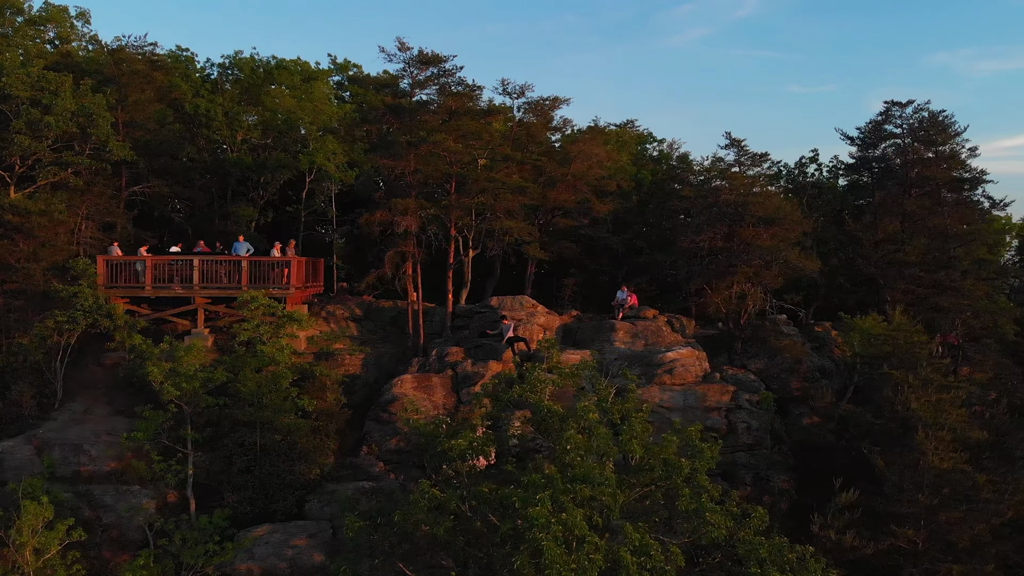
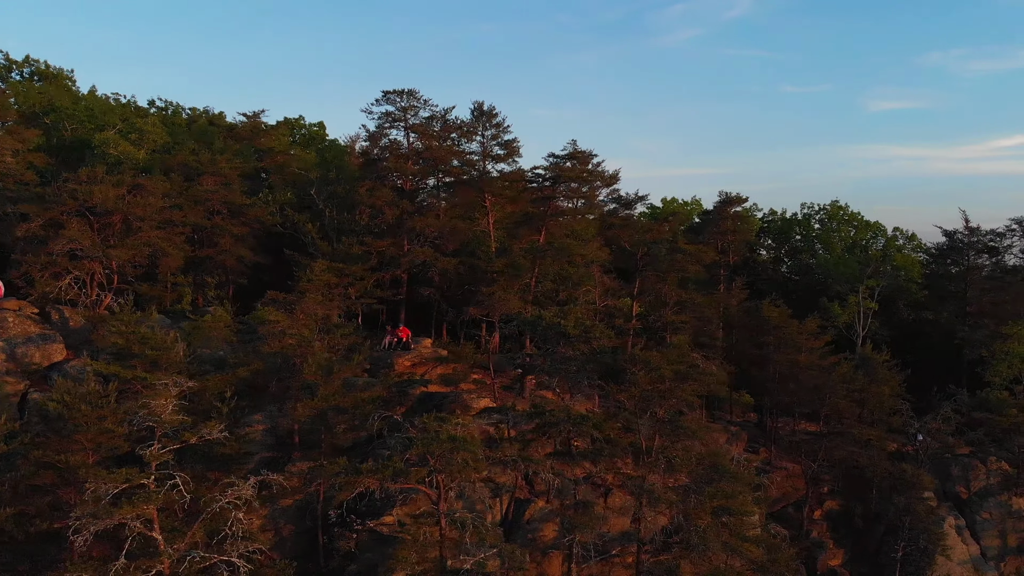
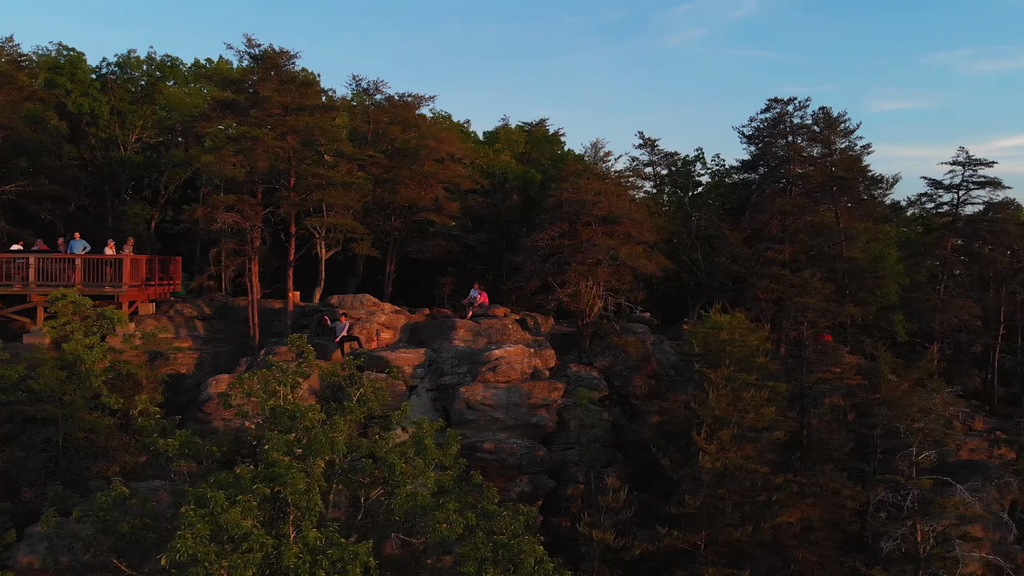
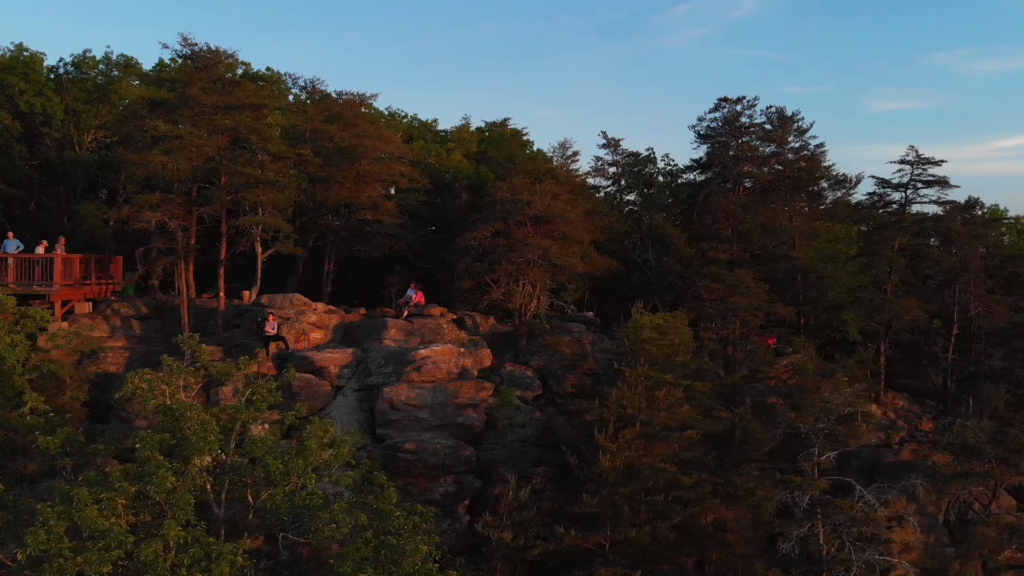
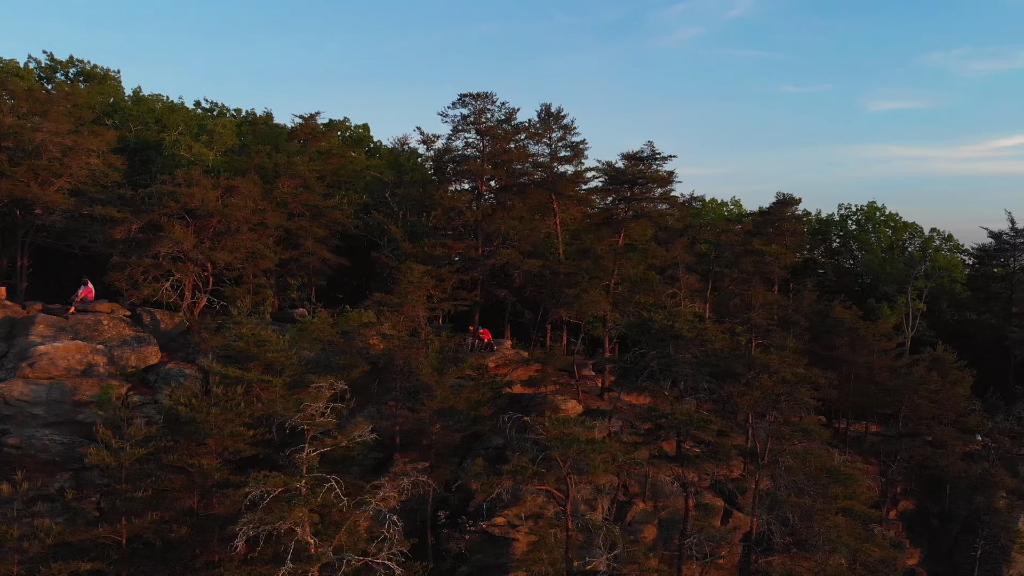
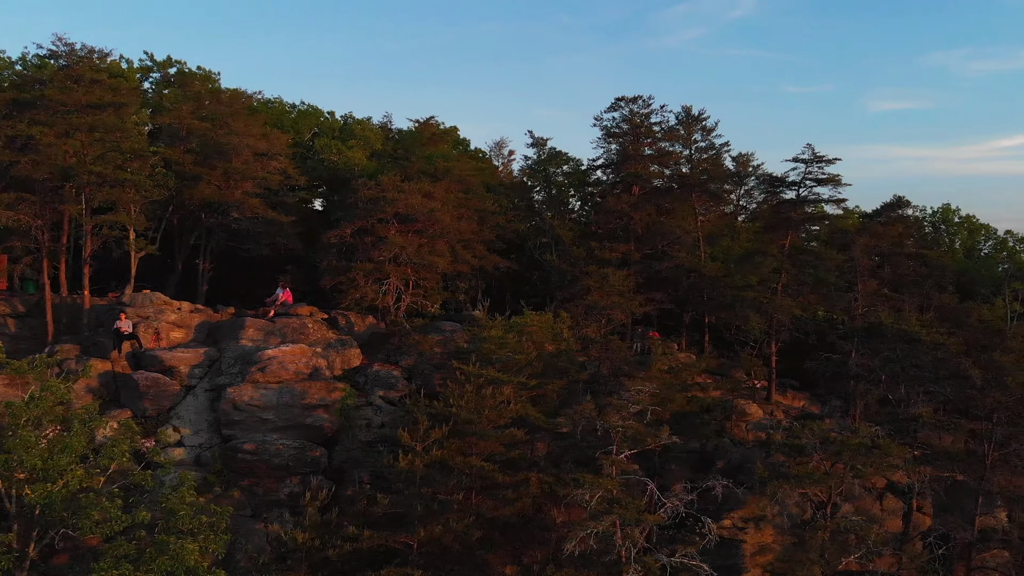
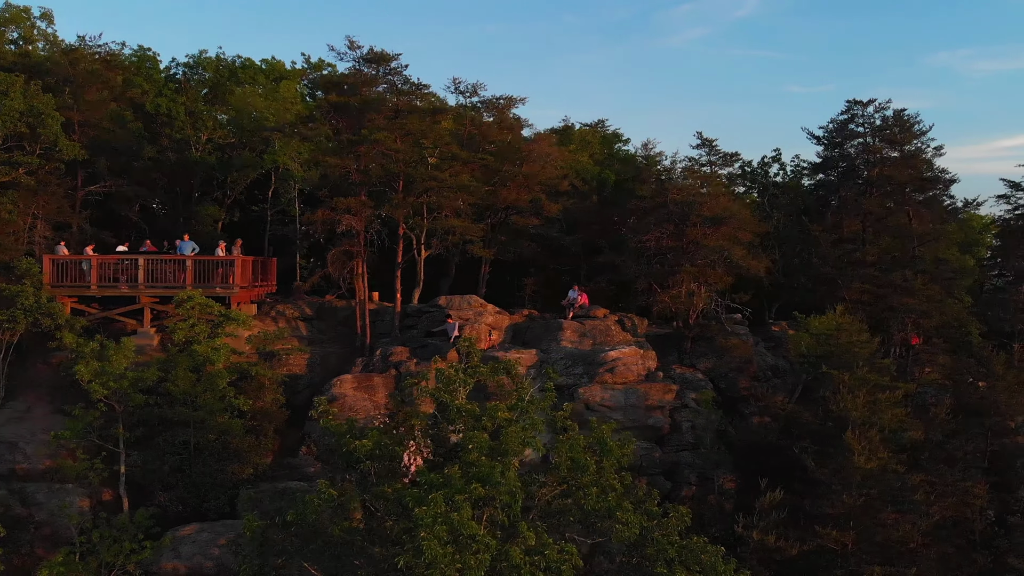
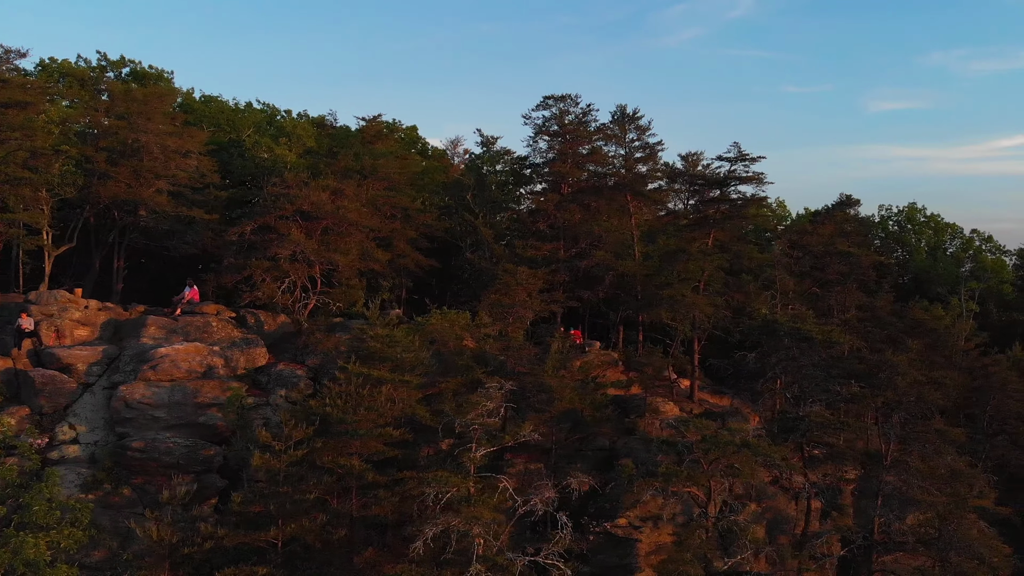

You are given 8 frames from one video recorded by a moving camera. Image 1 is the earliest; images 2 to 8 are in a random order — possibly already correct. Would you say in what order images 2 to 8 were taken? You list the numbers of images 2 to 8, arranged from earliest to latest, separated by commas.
7, 3, 4, 6, 8, 5, 2
